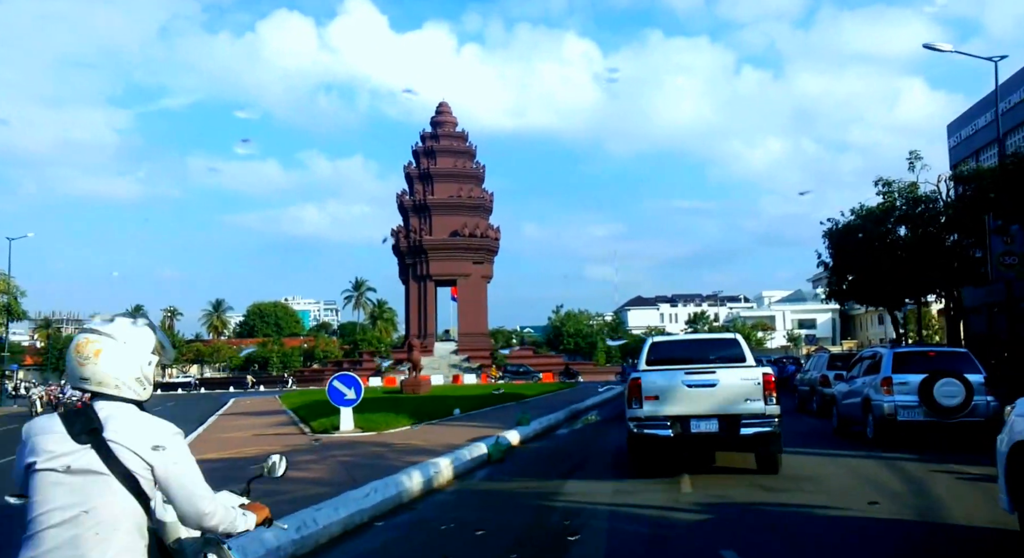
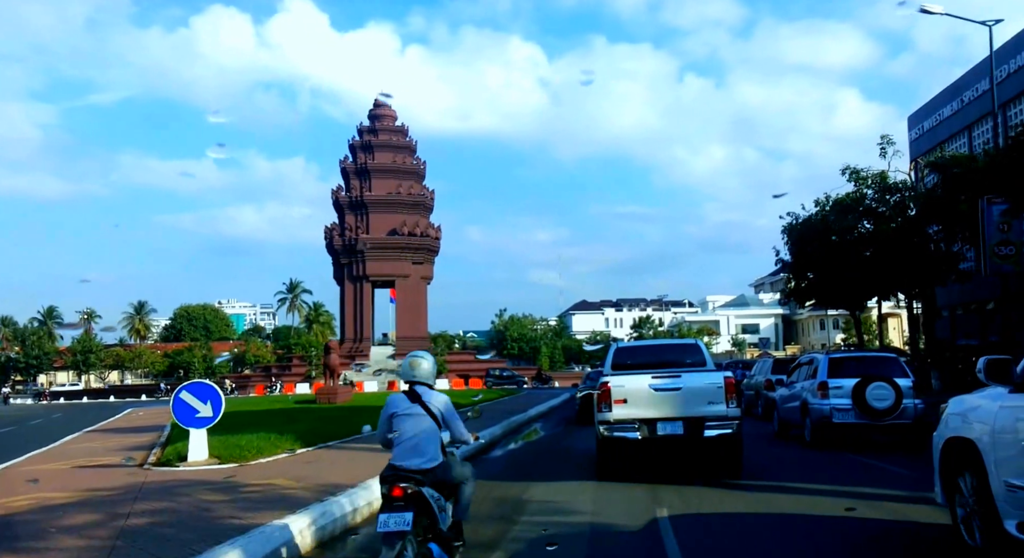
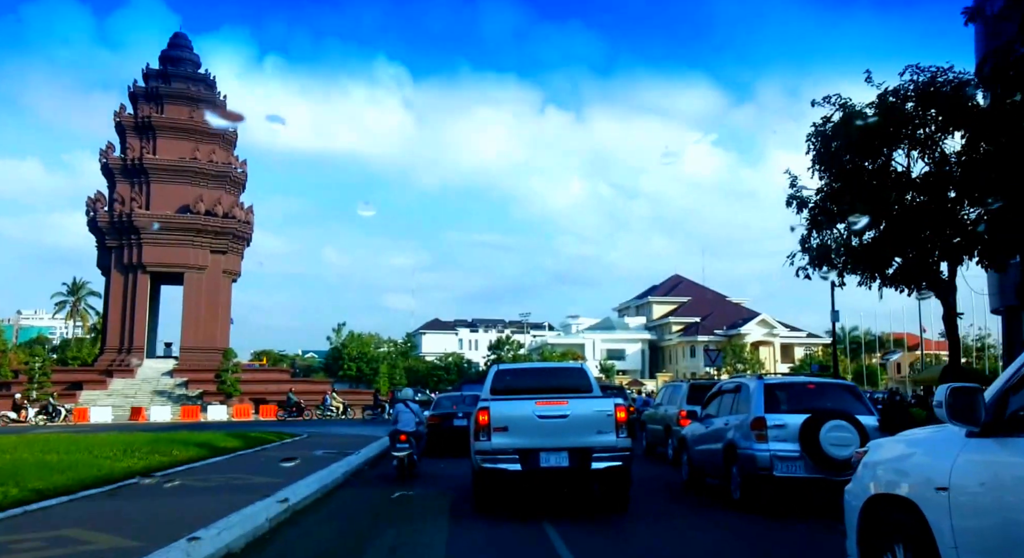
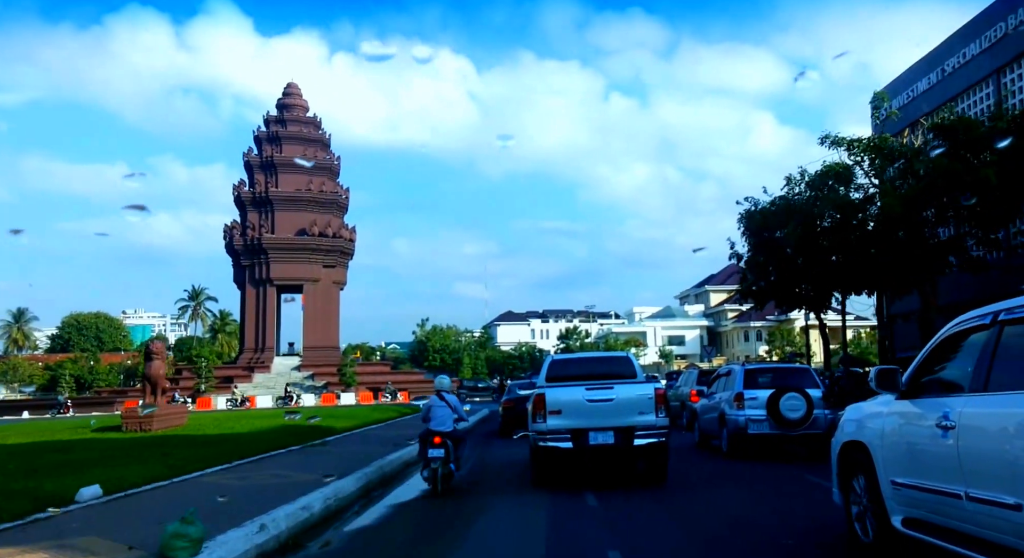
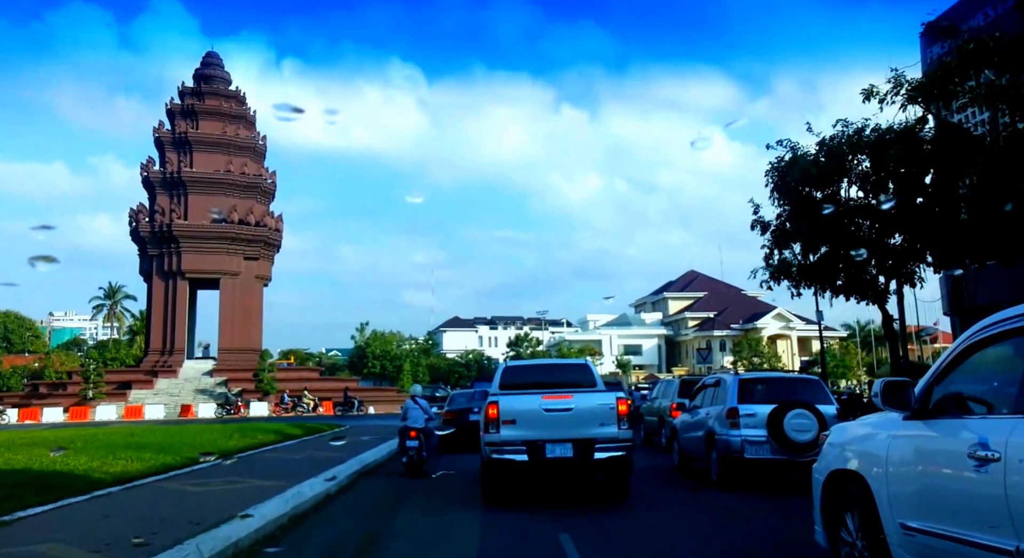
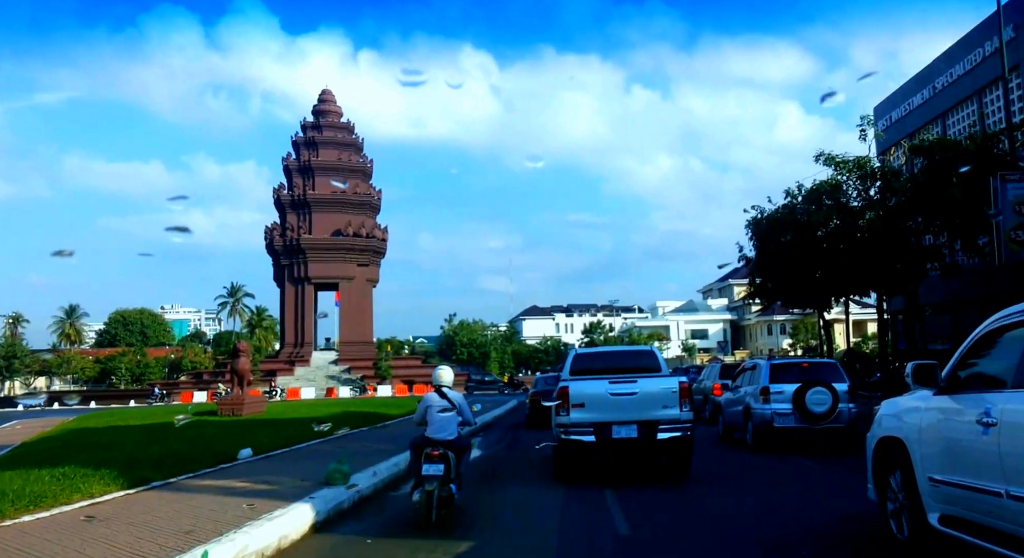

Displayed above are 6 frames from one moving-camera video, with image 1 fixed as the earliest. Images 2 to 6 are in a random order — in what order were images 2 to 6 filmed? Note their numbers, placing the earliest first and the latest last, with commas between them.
2, 6, 4, 5, 3
